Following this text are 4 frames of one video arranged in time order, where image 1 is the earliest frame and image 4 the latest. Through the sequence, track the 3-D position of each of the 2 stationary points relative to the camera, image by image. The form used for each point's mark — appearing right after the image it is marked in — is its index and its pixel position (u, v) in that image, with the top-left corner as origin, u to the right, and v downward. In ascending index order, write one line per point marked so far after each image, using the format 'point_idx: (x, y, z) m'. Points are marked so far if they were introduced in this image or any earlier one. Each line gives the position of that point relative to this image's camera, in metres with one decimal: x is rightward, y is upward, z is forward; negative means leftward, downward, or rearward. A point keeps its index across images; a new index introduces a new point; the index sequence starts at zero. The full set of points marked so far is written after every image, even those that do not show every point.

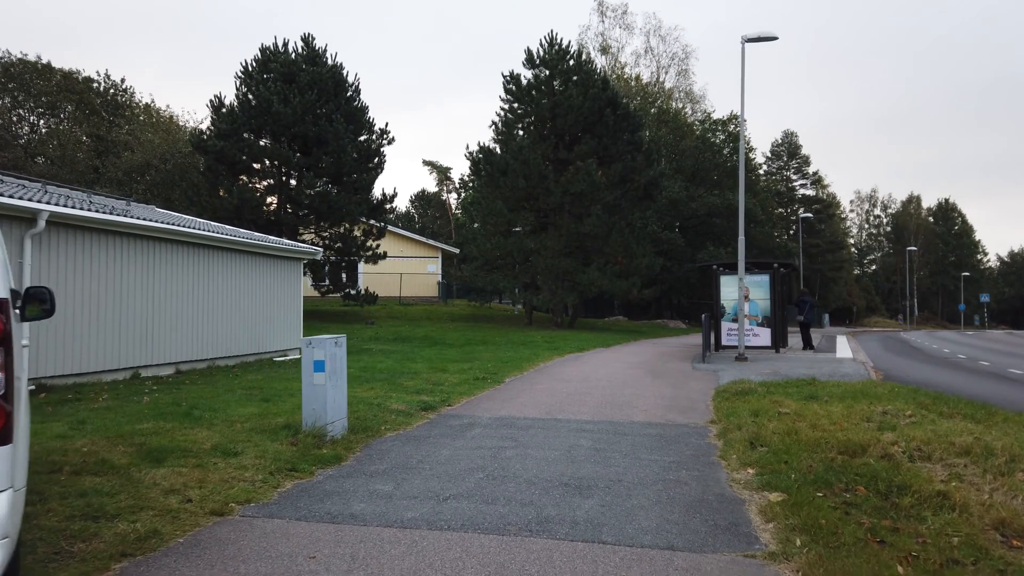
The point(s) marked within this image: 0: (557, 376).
0: (+0.8, -1.6, +13.9) m
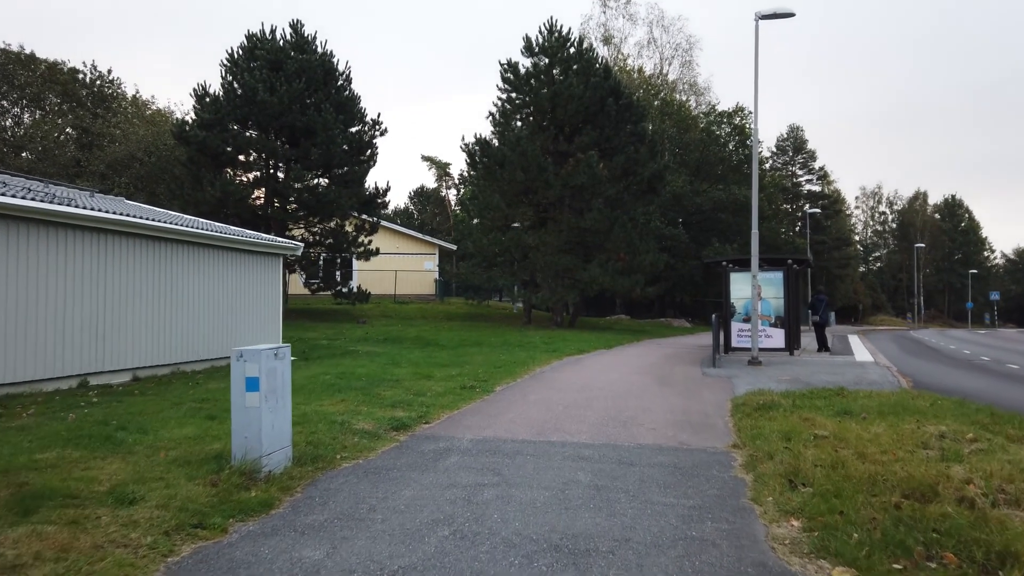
0: (+0.7, -1.5, +12.6) m
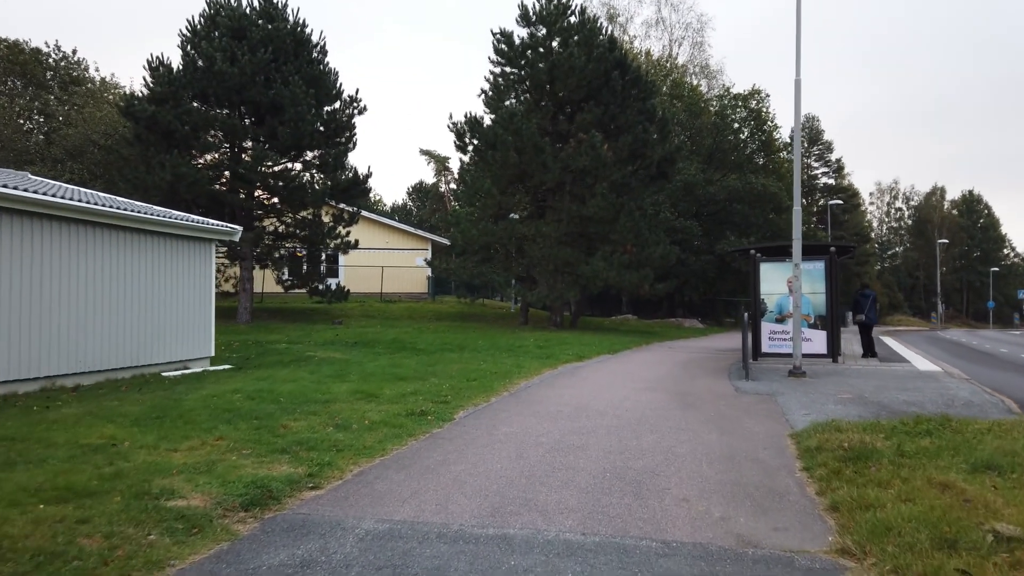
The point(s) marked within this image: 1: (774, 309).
0: (+0.3, -1.4, +9.3) m
1: (+5.5, -0.4, +16.1) m
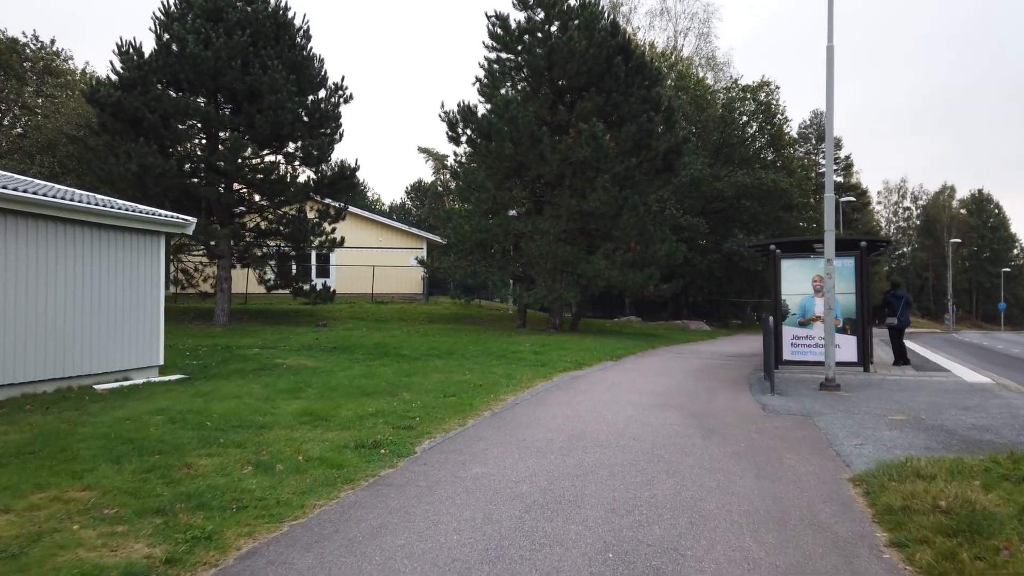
0: (+0.1, -1.4, +7.6) m
1: (+5.3, -0.4, +14.4) m
